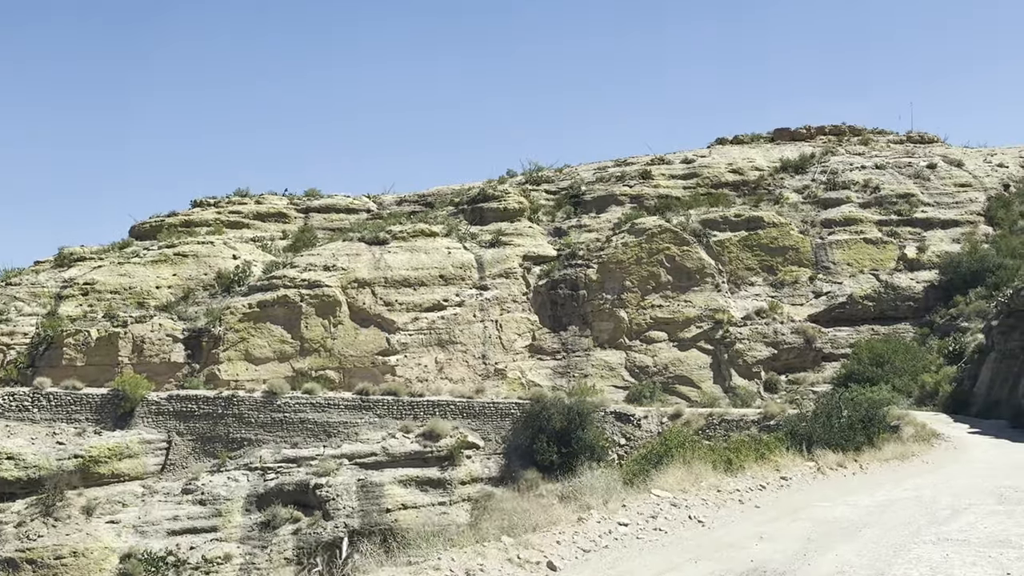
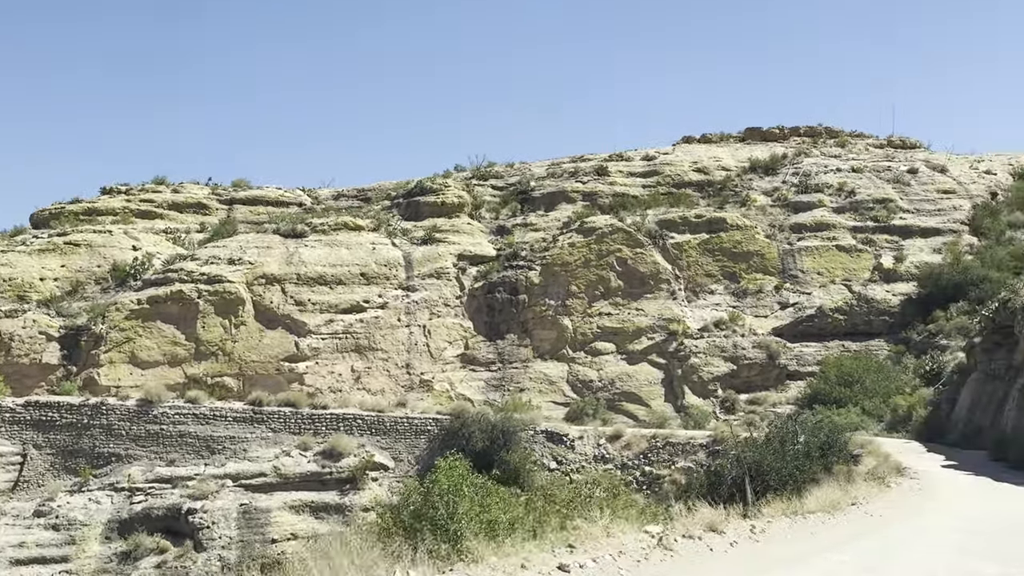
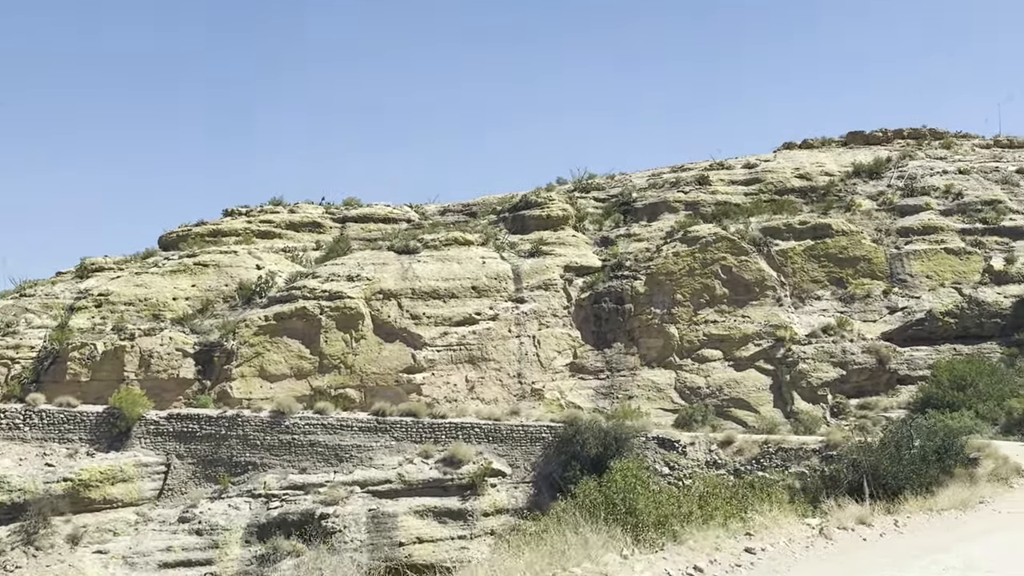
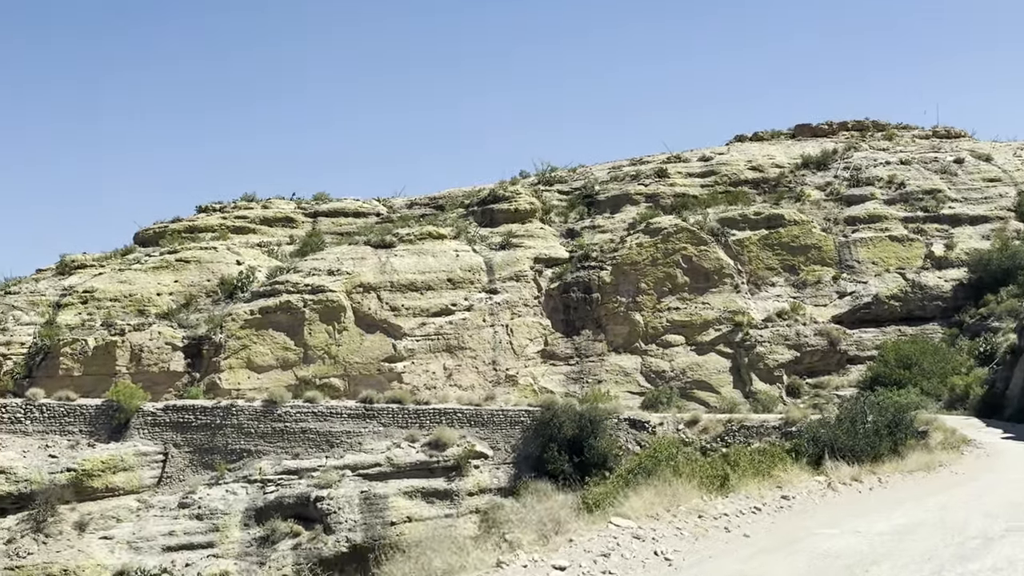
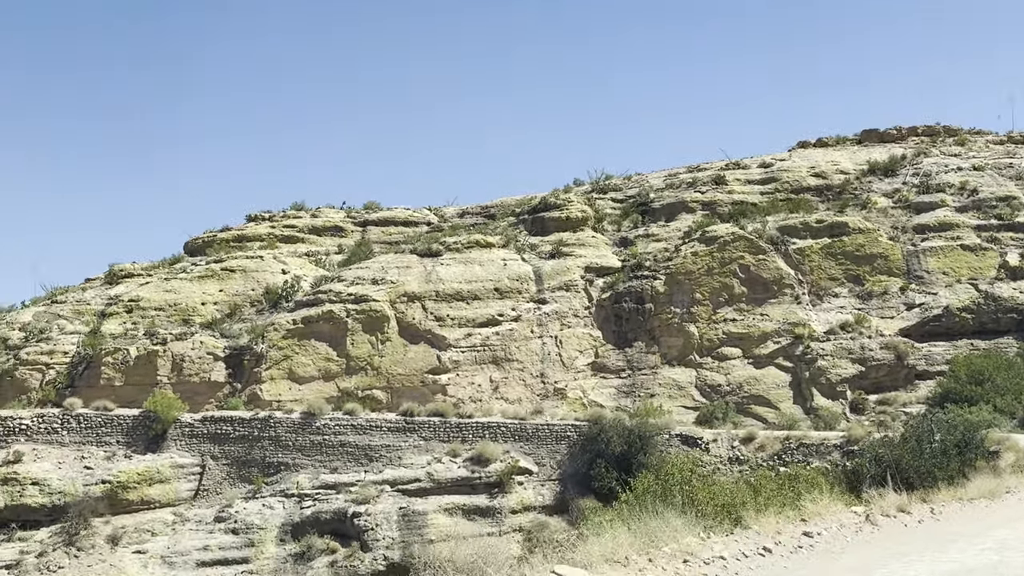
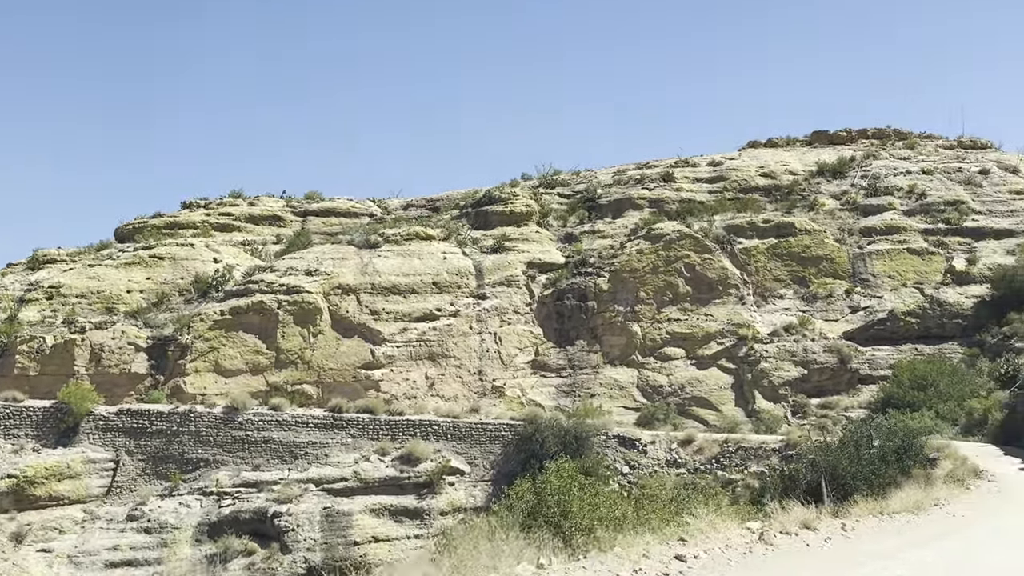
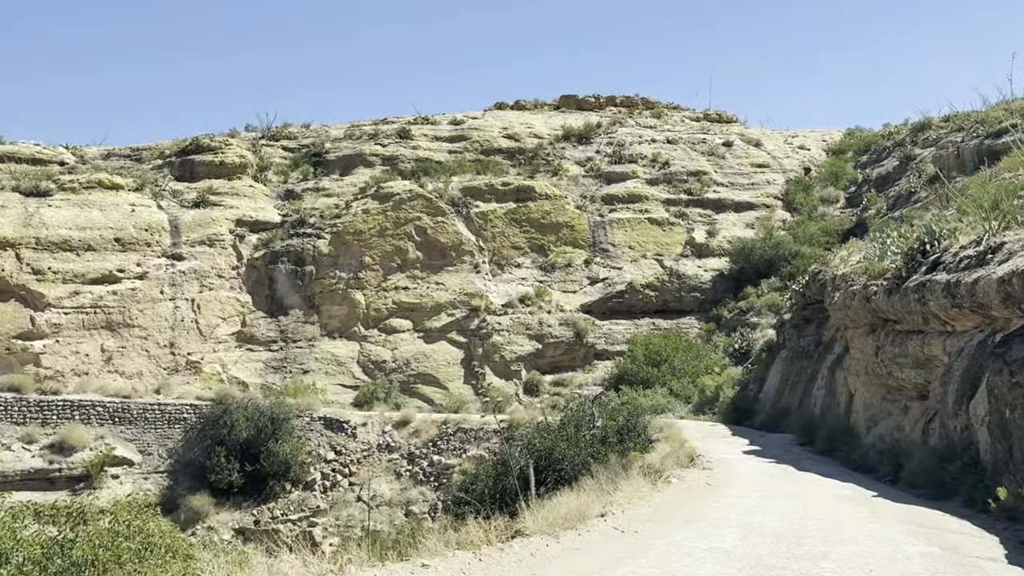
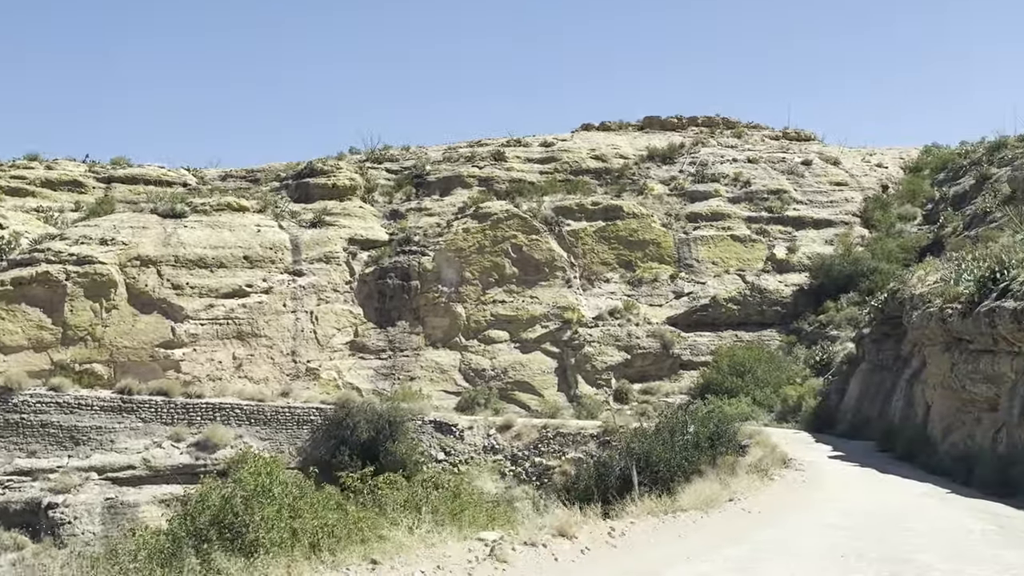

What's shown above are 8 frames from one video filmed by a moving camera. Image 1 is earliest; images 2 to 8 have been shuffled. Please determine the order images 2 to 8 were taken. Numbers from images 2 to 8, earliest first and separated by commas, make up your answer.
4, 5, 3, 6, 2, 8, 7
